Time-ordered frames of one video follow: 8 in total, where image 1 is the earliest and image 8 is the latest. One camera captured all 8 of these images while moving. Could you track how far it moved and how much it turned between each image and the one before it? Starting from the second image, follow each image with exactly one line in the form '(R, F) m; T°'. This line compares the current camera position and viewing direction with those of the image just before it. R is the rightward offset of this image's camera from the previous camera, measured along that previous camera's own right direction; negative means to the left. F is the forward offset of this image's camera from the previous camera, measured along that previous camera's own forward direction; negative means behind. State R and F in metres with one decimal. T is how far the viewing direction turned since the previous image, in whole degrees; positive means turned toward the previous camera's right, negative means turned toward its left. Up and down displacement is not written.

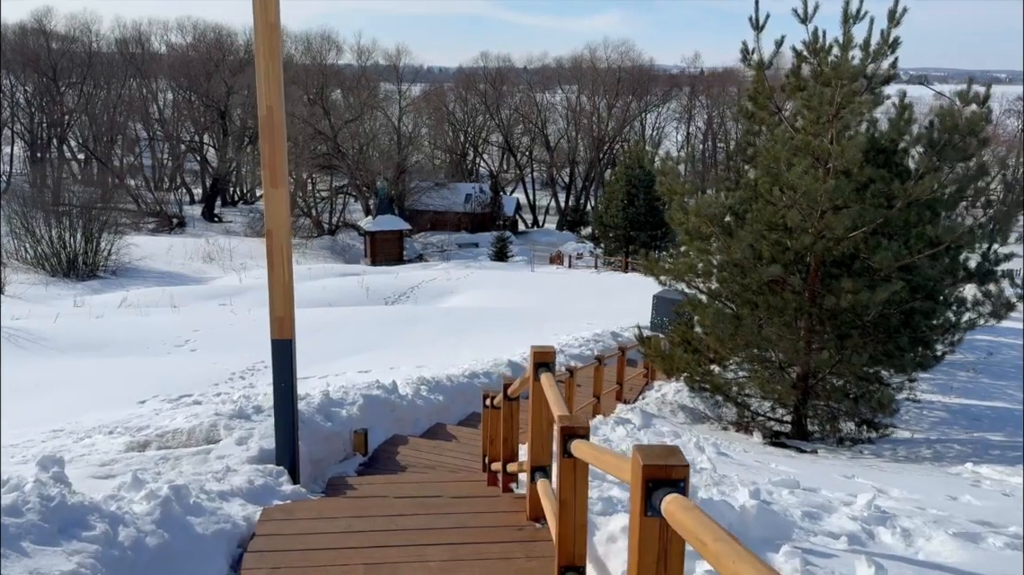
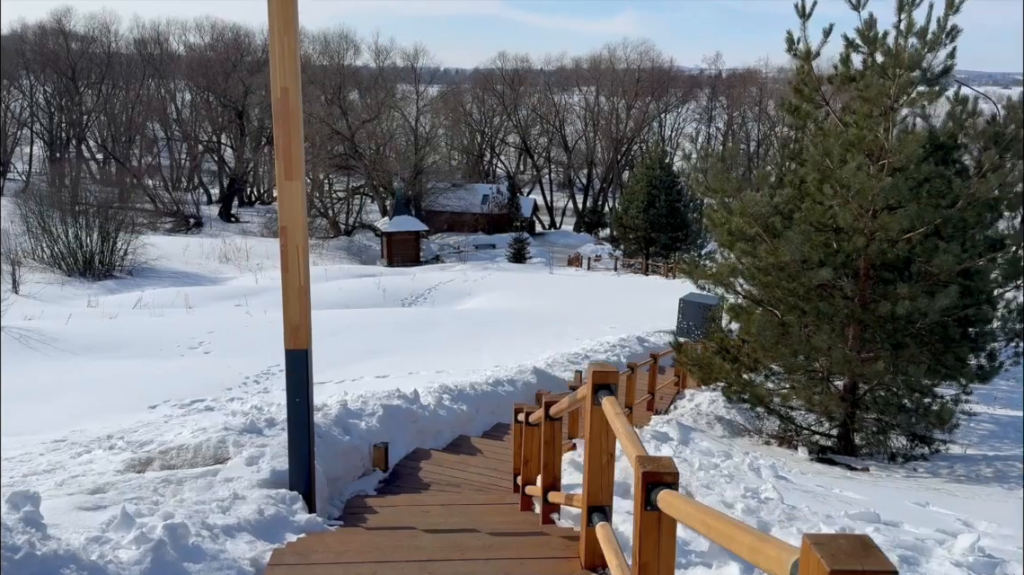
(-0.1, +0.5) m; -1°
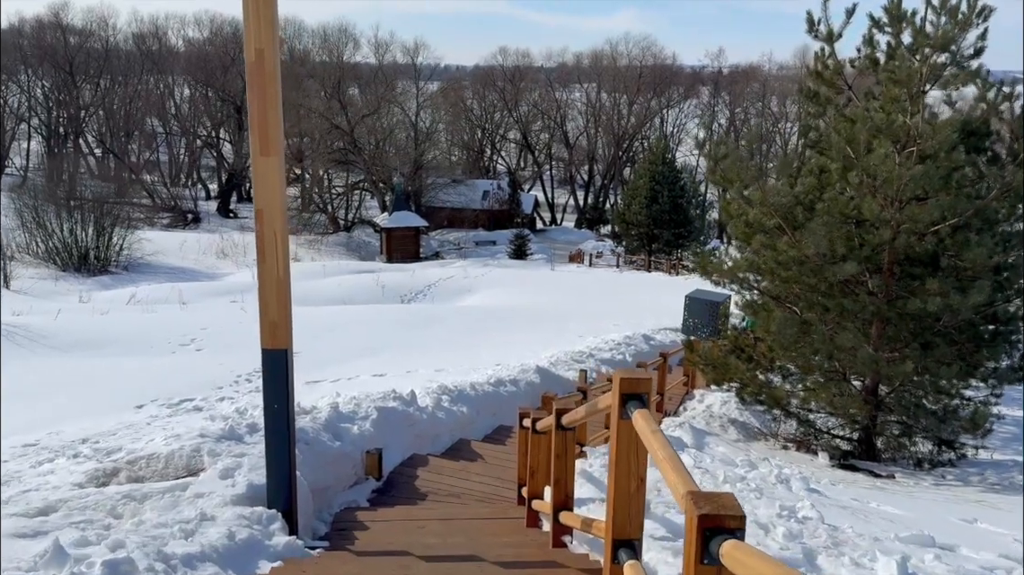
(0.0, +0.5) m; 0°
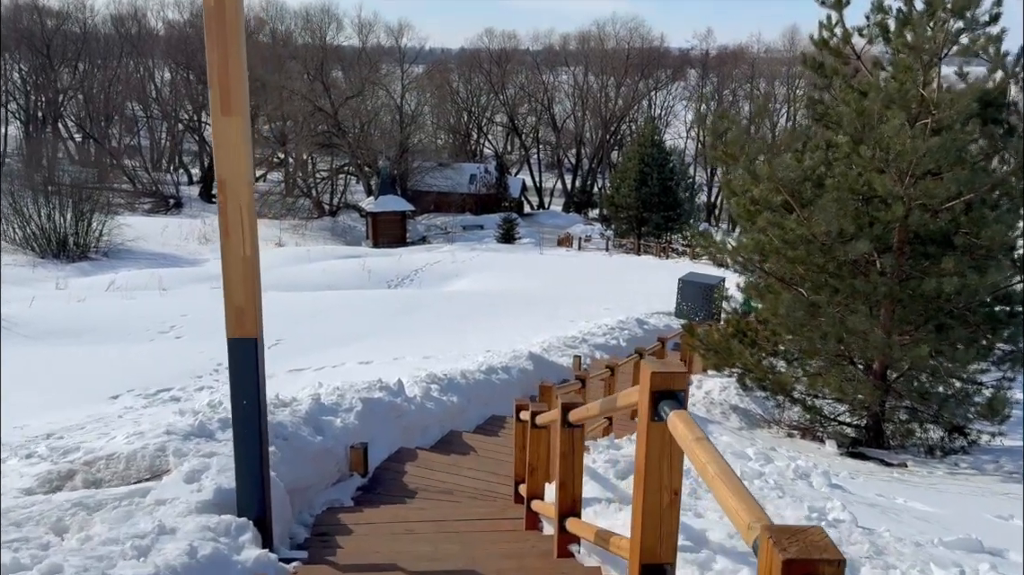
(0.0, +0.4) m; +1°
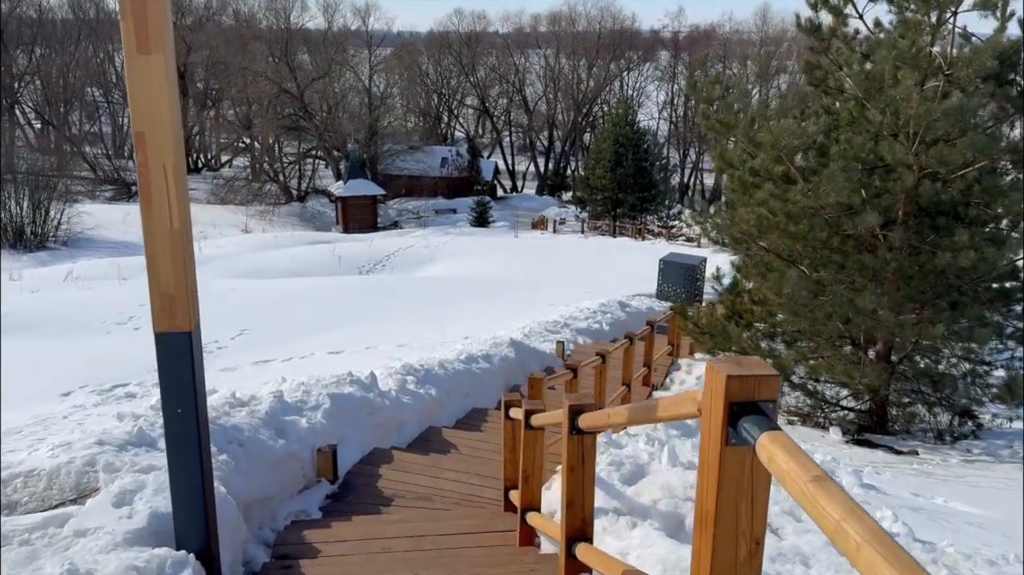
(-0.1, +0.5) m; +2°
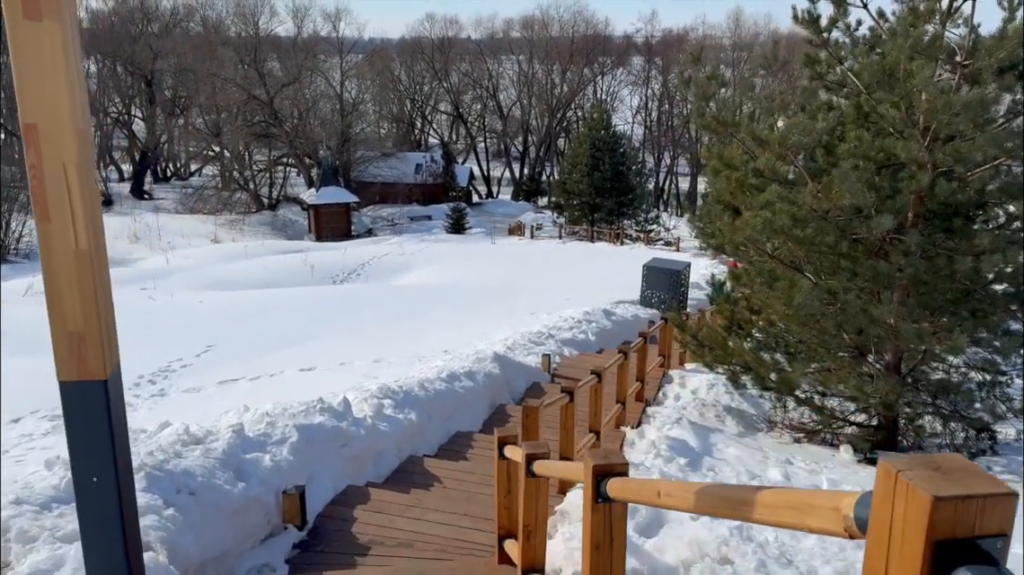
(-0.1, +0.5) m; +2°
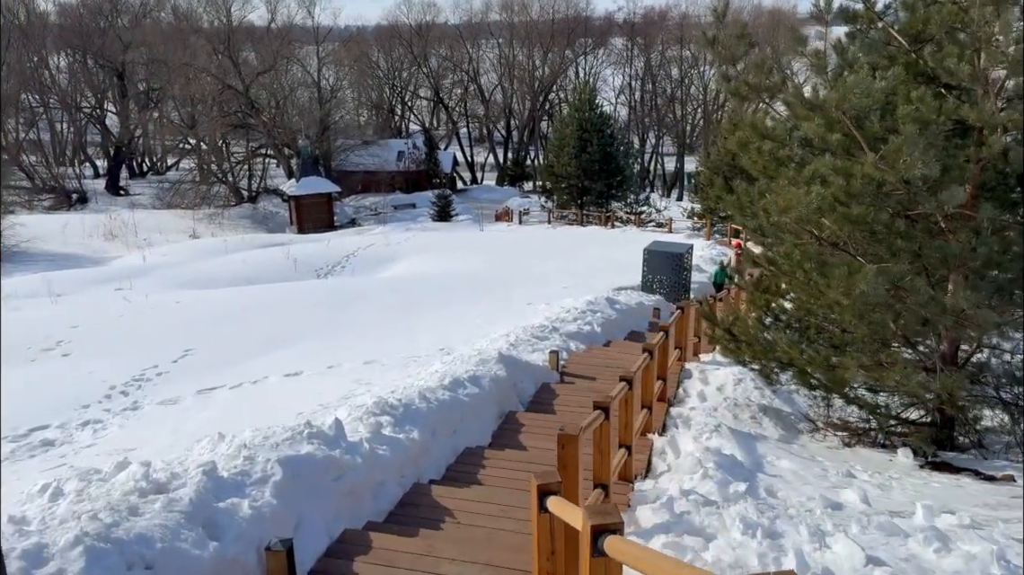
(-0.2, +0.8) m; +1°
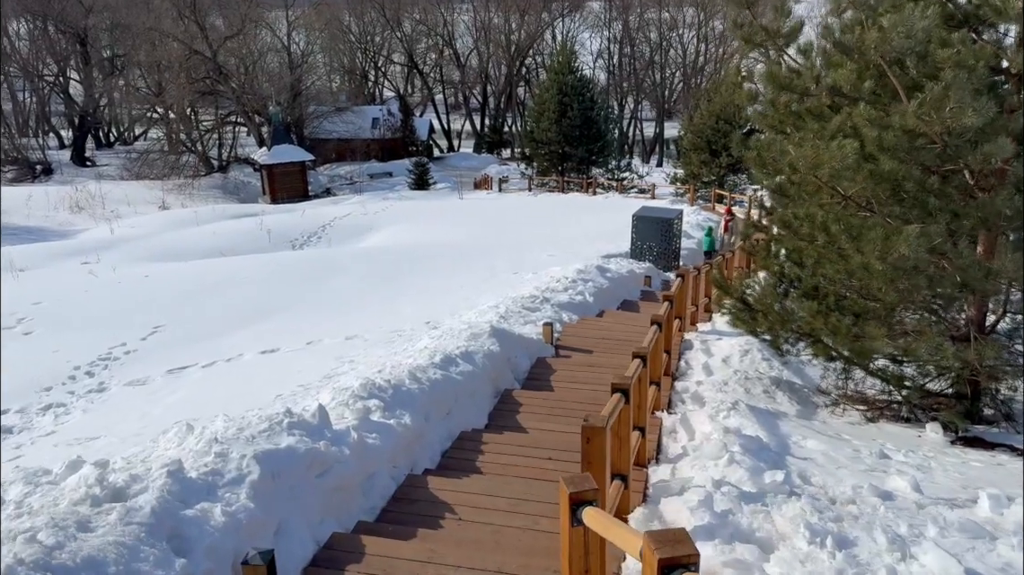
(-0.1, +0.5) m; +2°
